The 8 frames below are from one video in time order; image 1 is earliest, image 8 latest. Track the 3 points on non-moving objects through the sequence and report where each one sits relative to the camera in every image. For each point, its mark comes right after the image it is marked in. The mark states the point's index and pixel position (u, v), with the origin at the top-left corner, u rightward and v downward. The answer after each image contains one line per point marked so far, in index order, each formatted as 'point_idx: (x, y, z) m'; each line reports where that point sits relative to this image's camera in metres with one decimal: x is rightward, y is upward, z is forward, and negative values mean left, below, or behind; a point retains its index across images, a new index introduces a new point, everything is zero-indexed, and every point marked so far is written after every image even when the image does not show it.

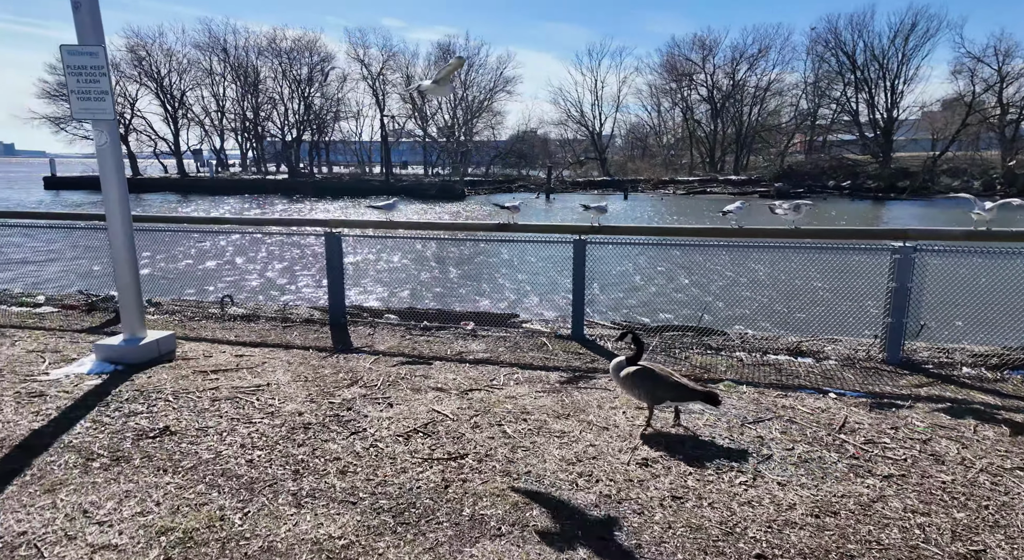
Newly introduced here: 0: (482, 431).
0: (-0.3, -1.1, +4.3) m
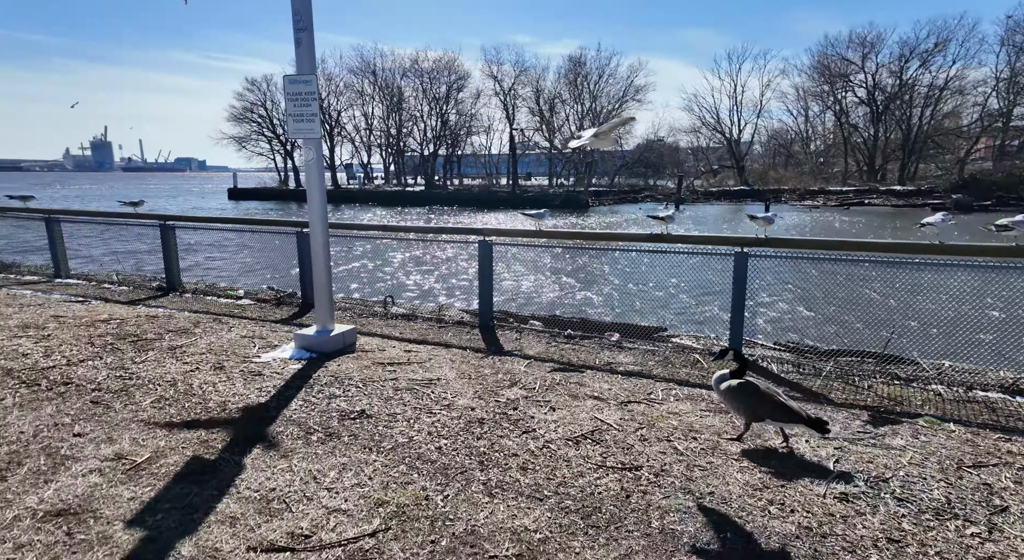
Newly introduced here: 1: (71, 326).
0: (+1.0, -1.2, +4.1) m
1: (-5.7, -0.6, +7.7) m
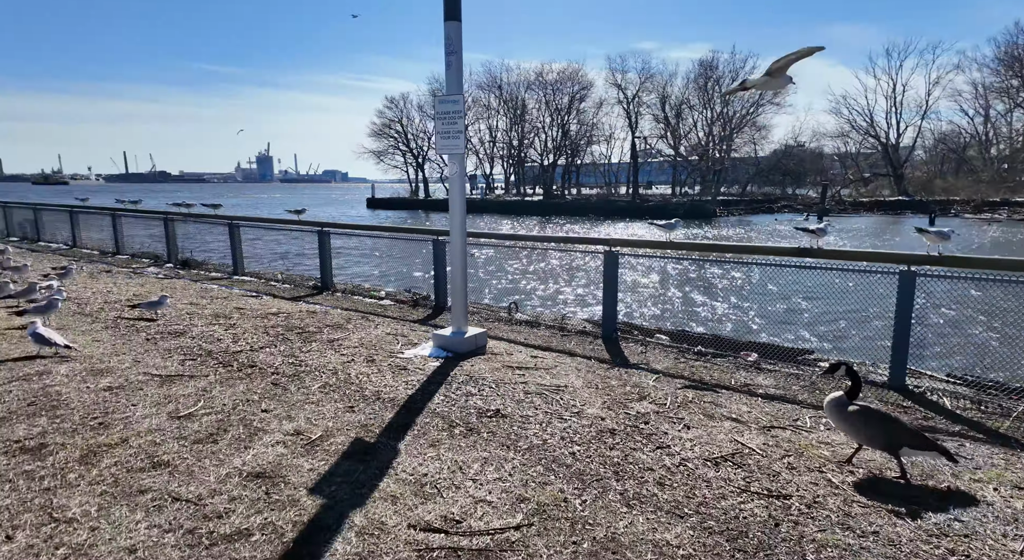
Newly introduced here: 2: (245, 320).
0: (+1.9, -1.2, +3.9) m
1: (-3.8, -0.5, +8.8) m
2: (-3.8, -0.6, +8.5) m
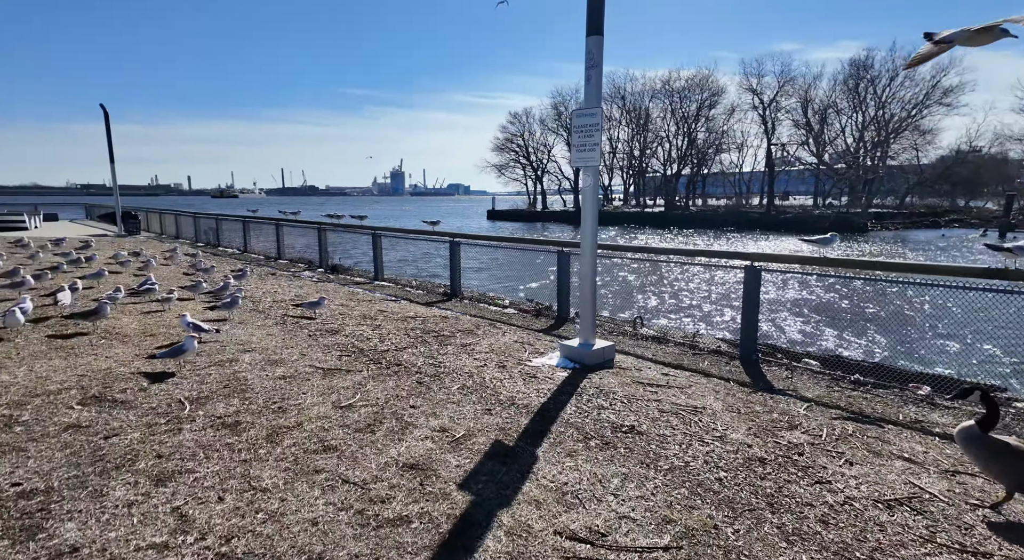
0: (+2.7, -1.4, +3.4) m
1: (-1.9, -0.6, +9.4) m
2: (-1.9, -0.6, +9.1) m
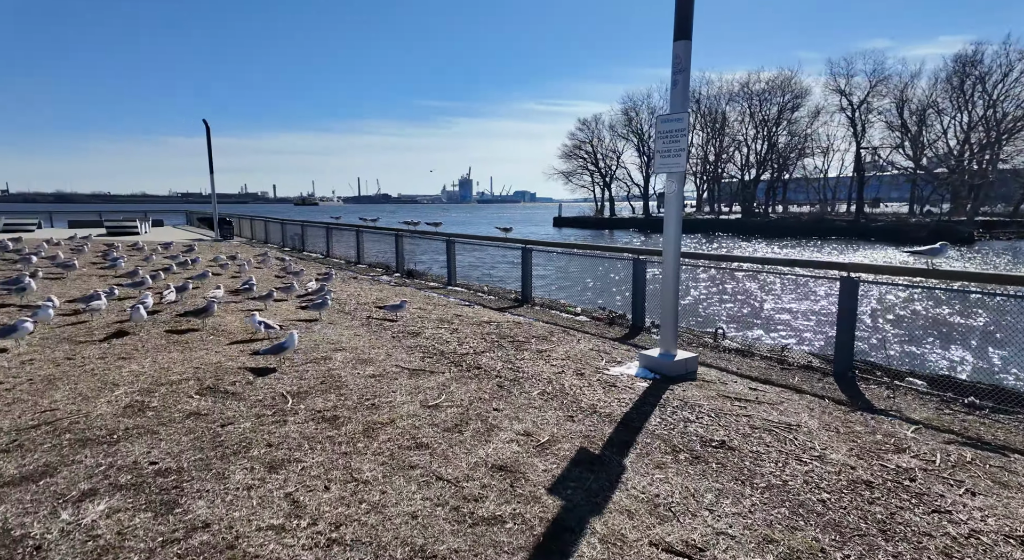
0: (+3.2, -1.5, +3.1) m
1: (-0.7, -0.7, +9.6) m
2: (-0.7, -0.7, +9.3) m
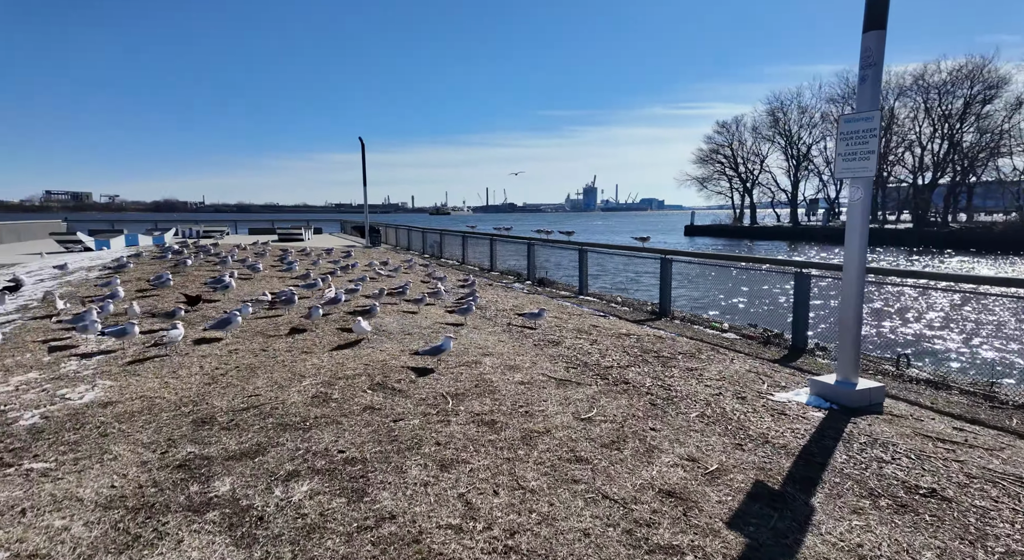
0: (+4.0, -1.7, +2.3) m
1: (+1.6, -0.9, +9.5) m
2: (+1.5, -0.9, +9.2) m
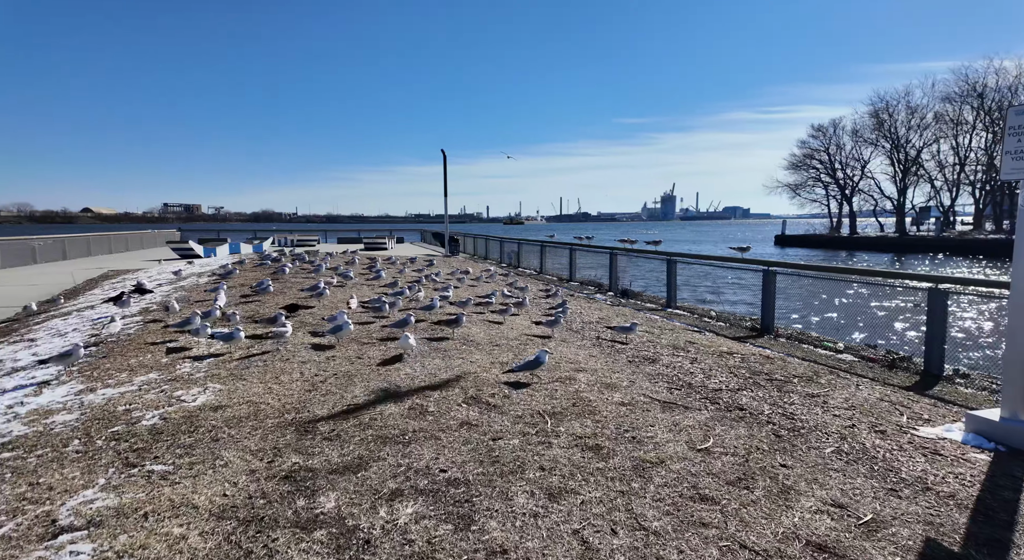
0: (+4.4, -1.8, +1.5) m
1: (+3.0, -1.1, +8.9) m
2: (+2.8, -1.1, +8.6) m
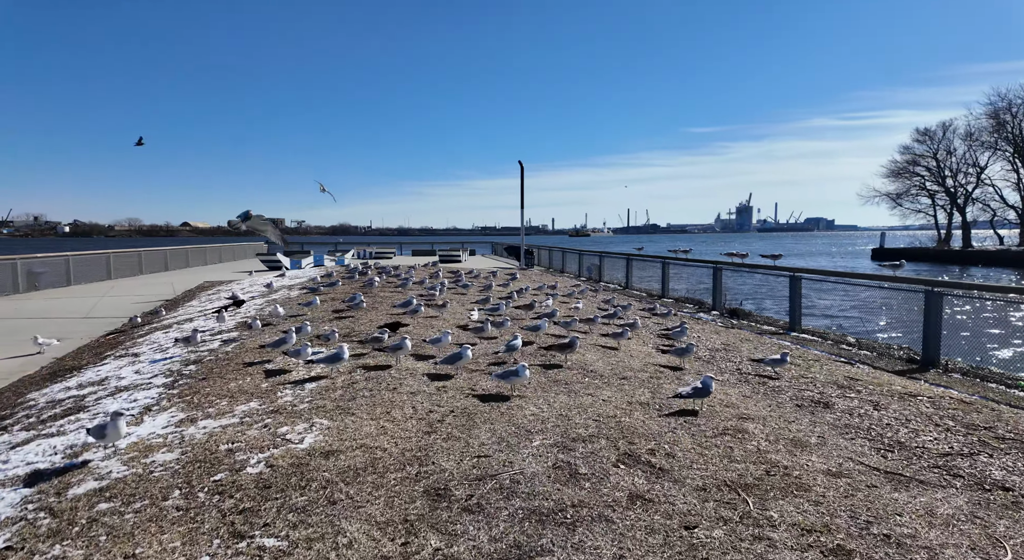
0: (+5.2, -2.0, -0.2) m
1: (+4.6, -1.4, +7.4) m
2: (+4.5, -1.4, +7.1) m
